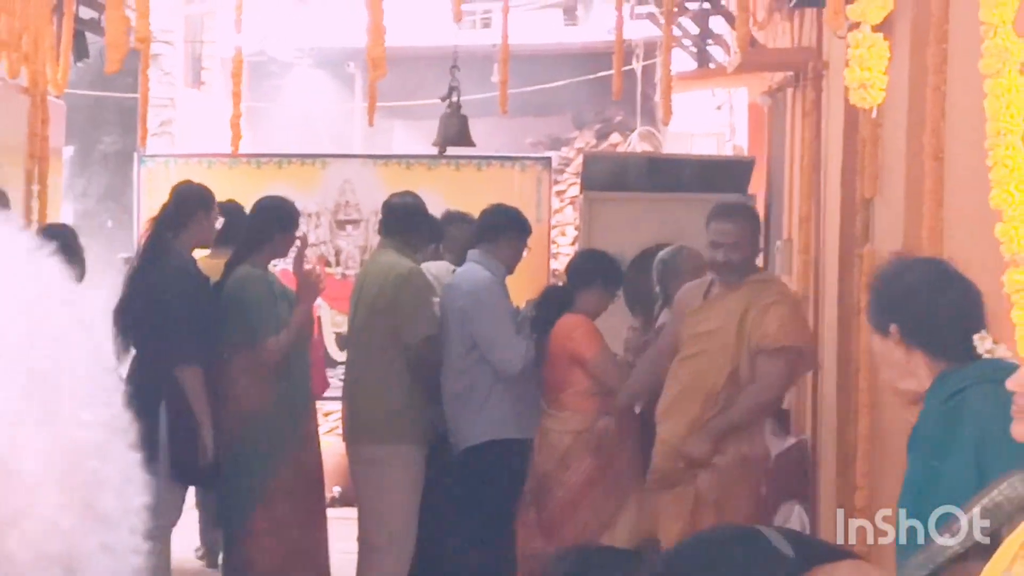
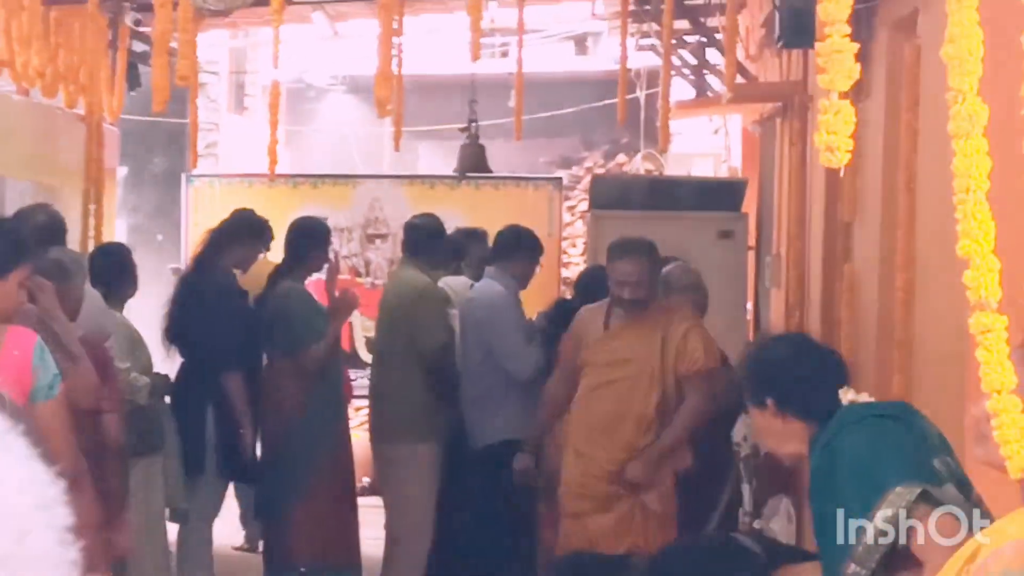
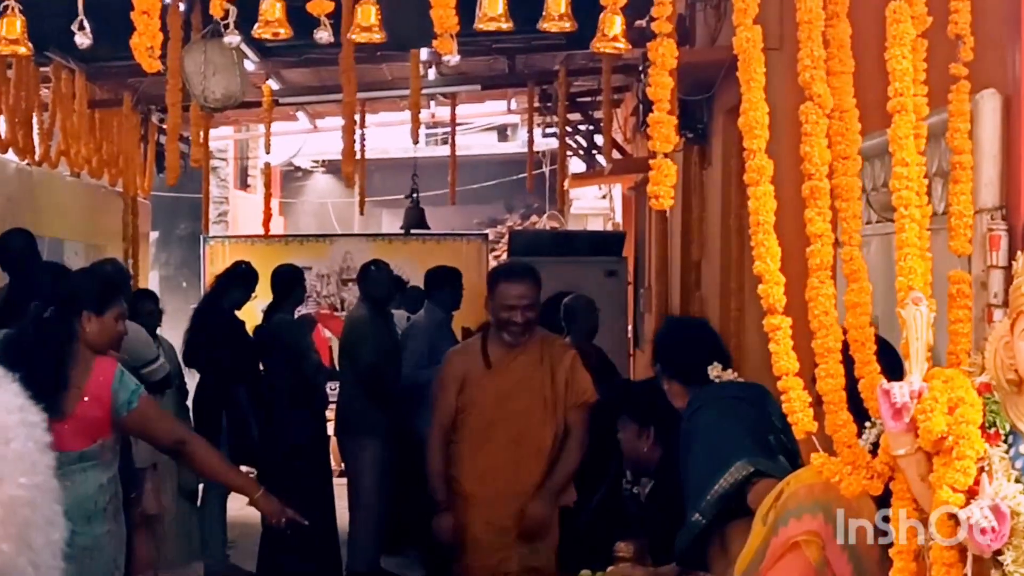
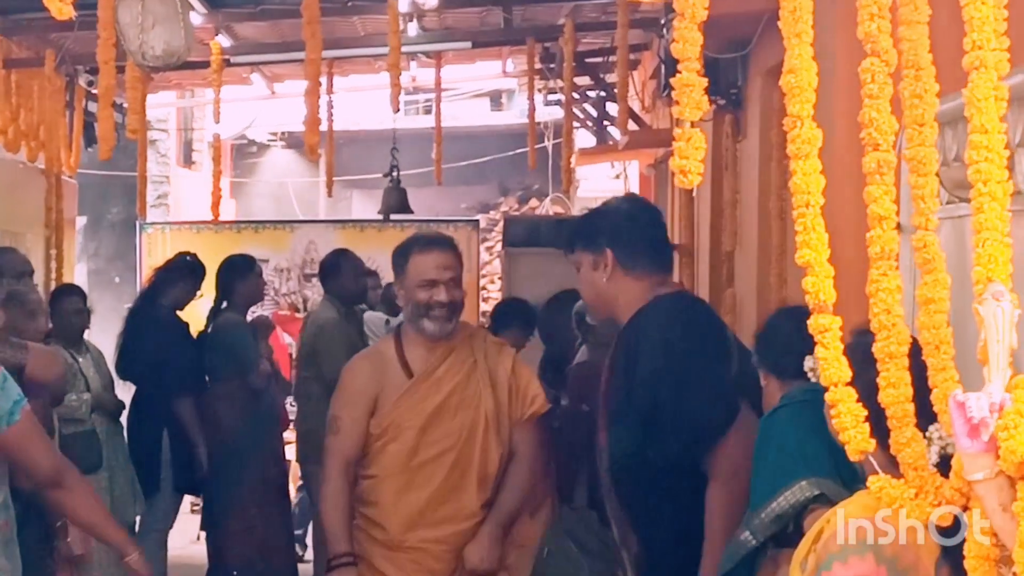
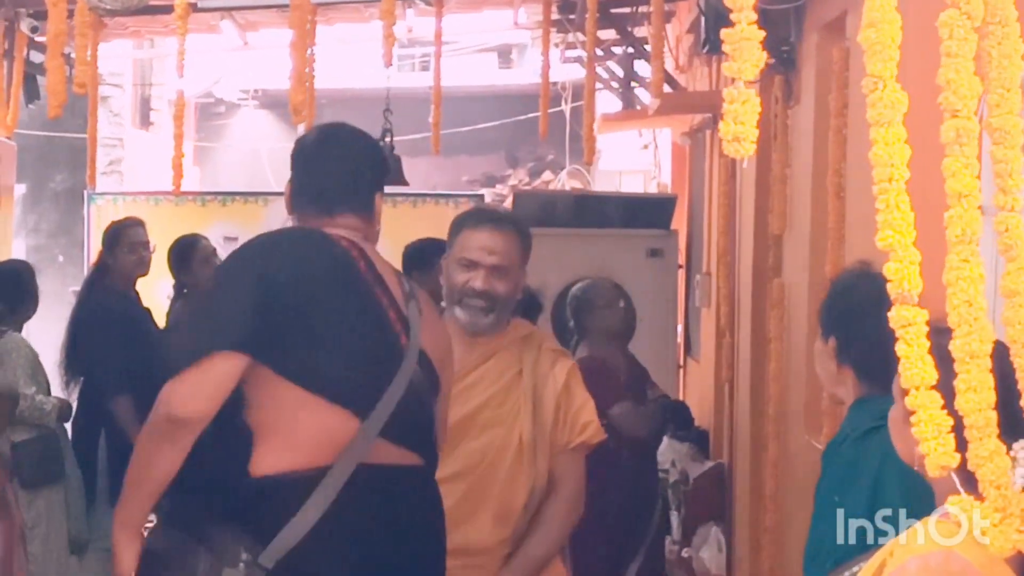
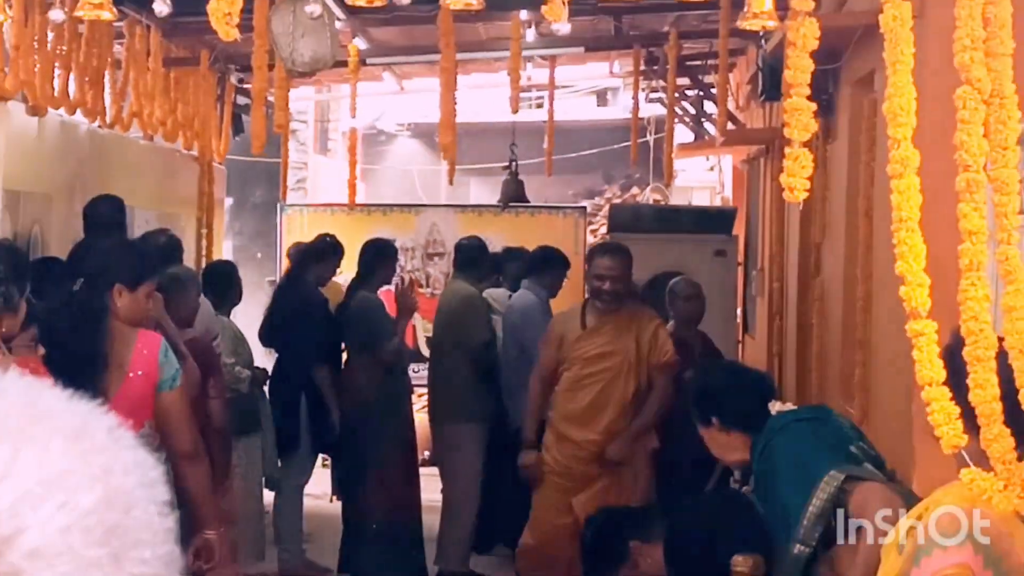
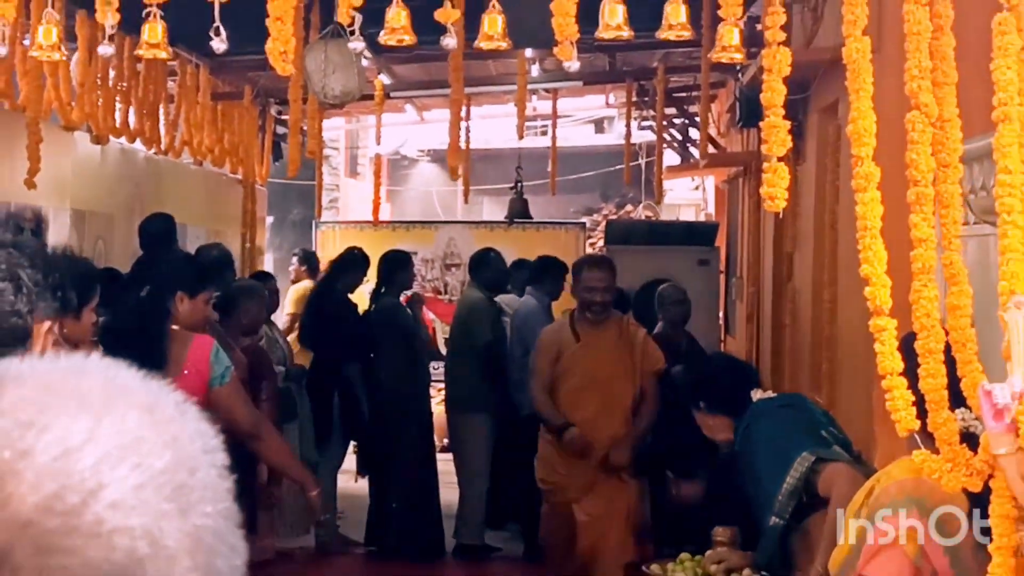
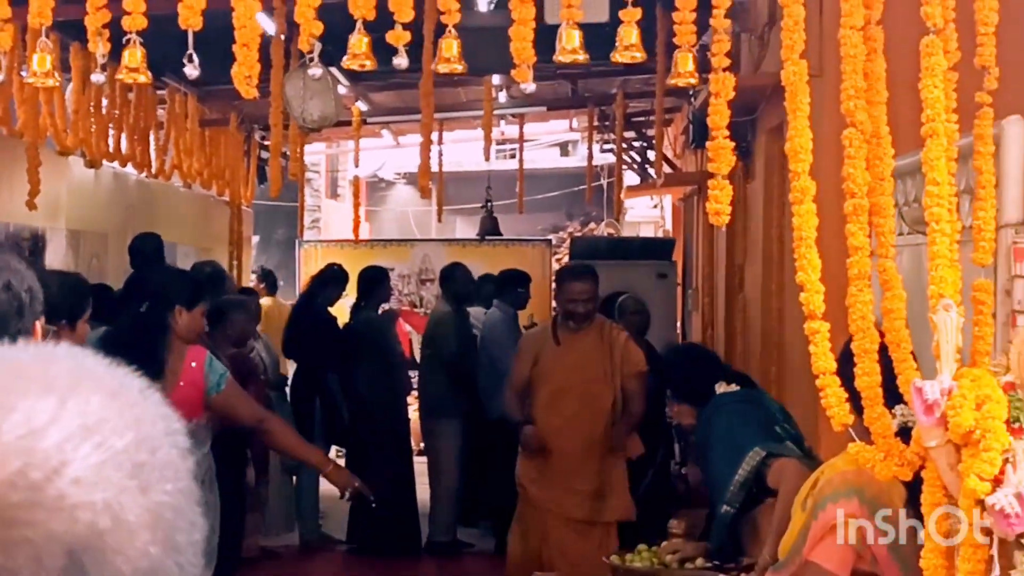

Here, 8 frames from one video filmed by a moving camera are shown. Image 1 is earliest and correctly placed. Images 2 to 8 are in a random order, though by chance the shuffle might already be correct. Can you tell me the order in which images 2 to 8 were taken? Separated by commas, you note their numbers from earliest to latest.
2, 6, 7, 8, 3, 4, 5
